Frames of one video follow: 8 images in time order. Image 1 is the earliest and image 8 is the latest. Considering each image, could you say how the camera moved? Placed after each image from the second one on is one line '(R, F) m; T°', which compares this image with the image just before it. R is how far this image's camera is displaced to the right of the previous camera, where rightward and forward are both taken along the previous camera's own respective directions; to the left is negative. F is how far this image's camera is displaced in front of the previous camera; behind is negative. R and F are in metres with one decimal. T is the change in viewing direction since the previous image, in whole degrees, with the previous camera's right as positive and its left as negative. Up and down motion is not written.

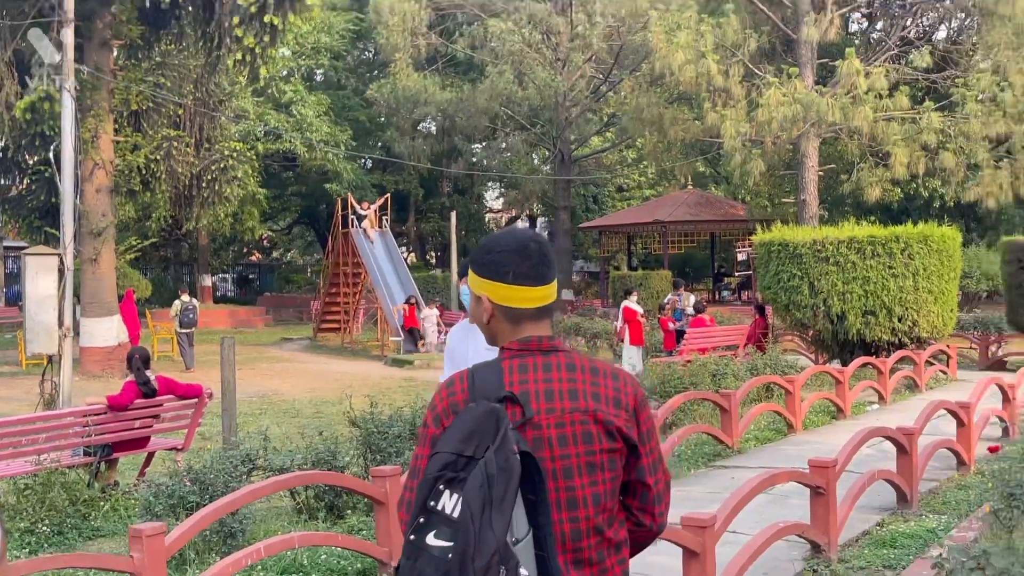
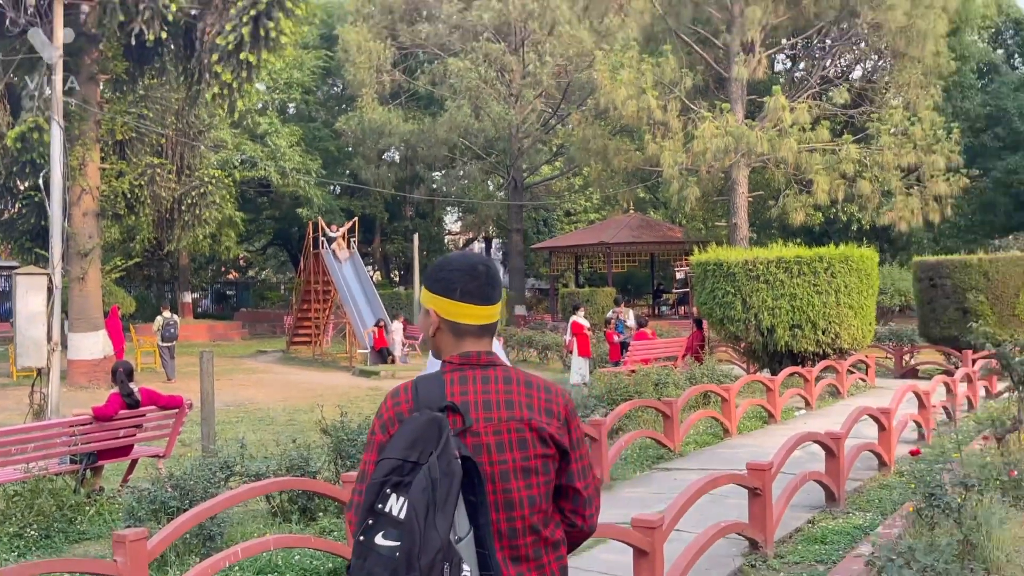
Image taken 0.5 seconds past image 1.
(+0.3, -0.6) m; +1°
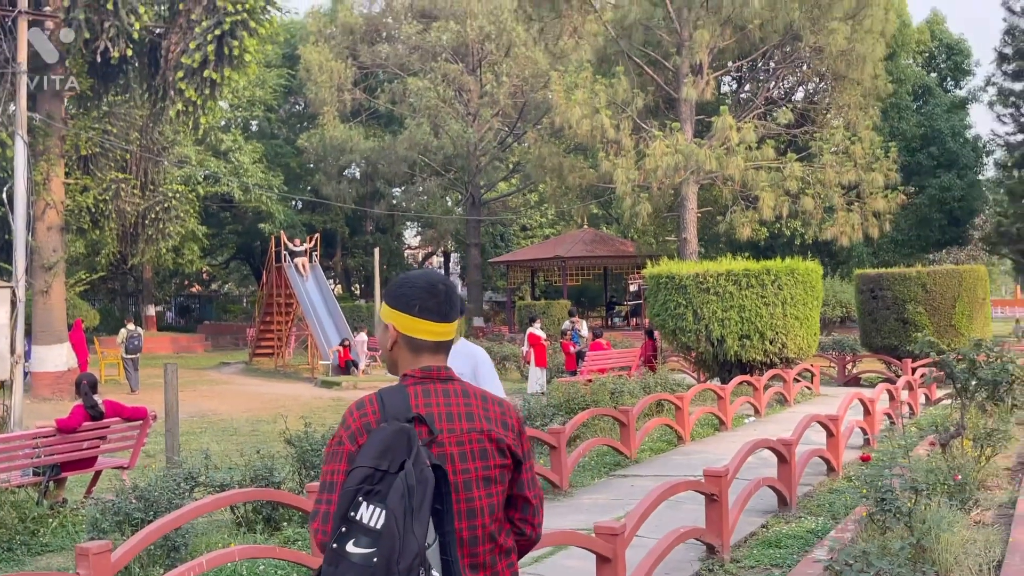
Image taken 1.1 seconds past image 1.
(+0.3, -0.2) m; +2°
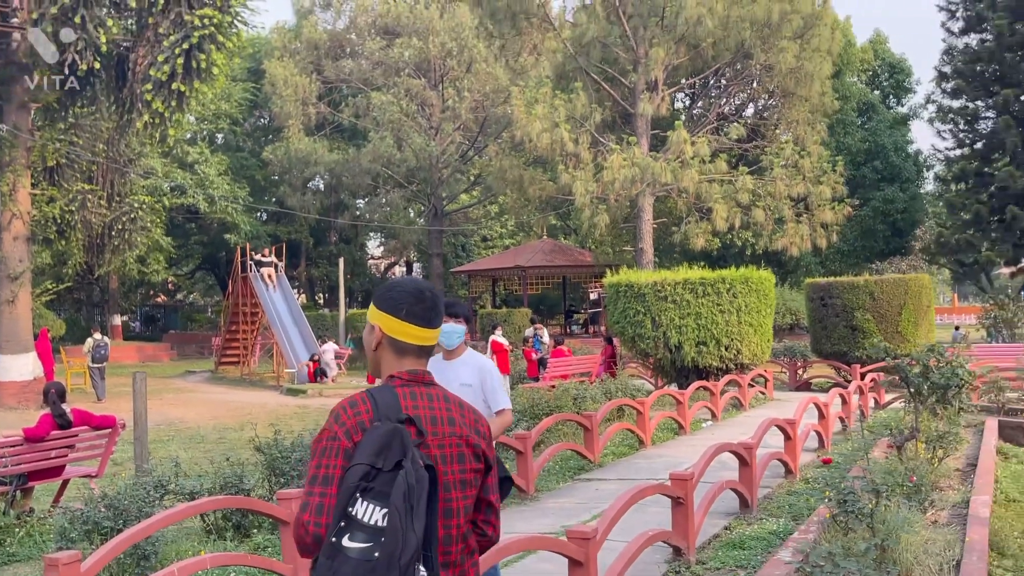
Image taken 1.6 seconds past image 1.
(+0.2, -0.2) m; +1°
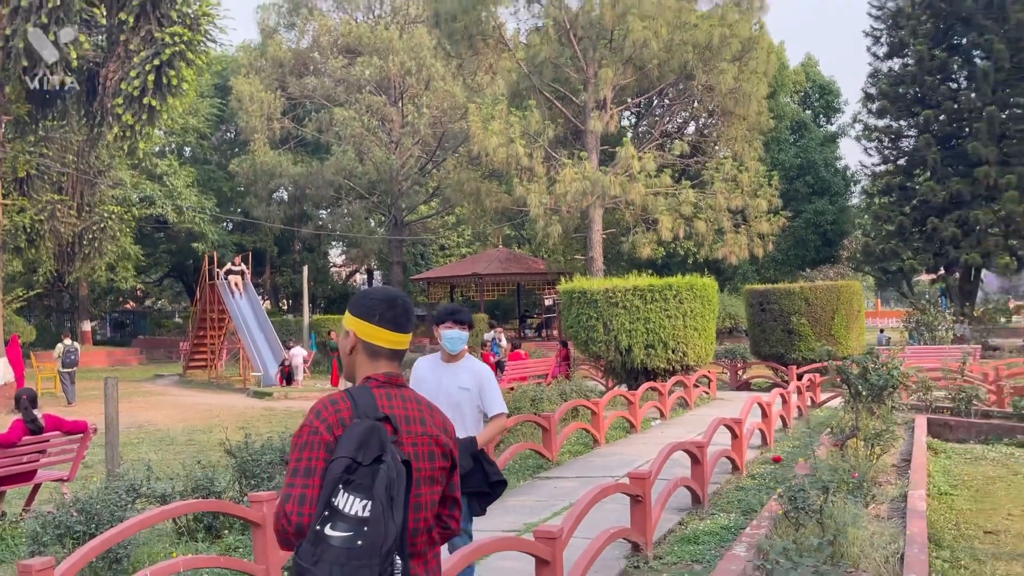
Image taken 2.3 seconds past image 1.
(+0.2, -0.5) m; +2°
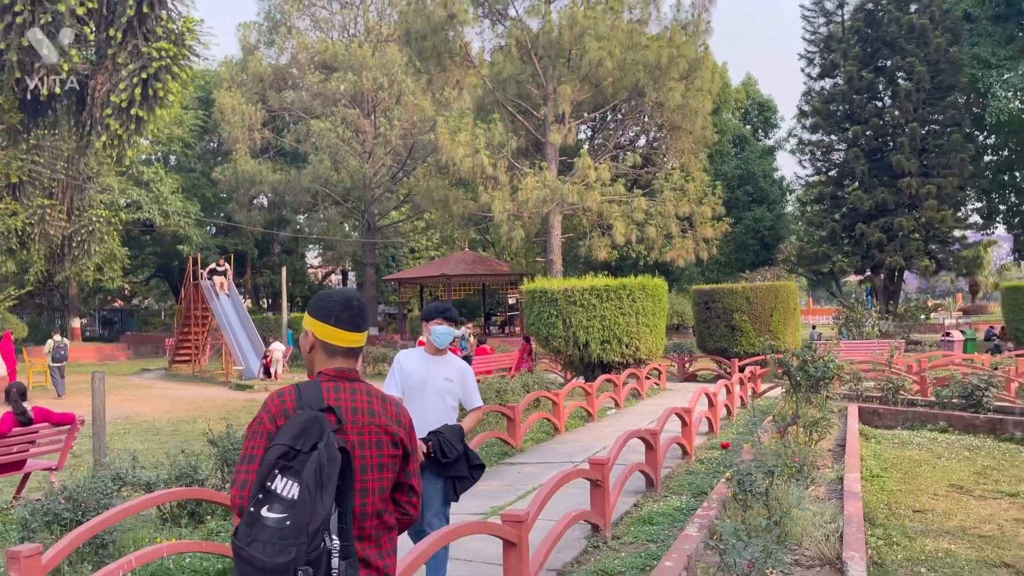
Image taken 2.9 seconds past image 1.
(+0.1, -0.7) m; +2°
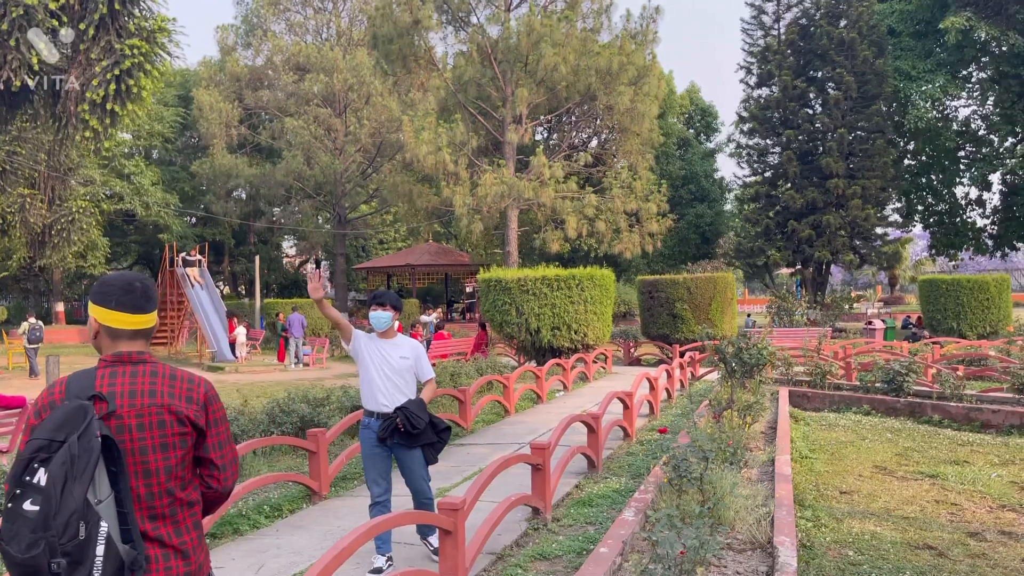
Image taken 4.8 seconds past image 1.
(+0.2, -0.8) m; +2°
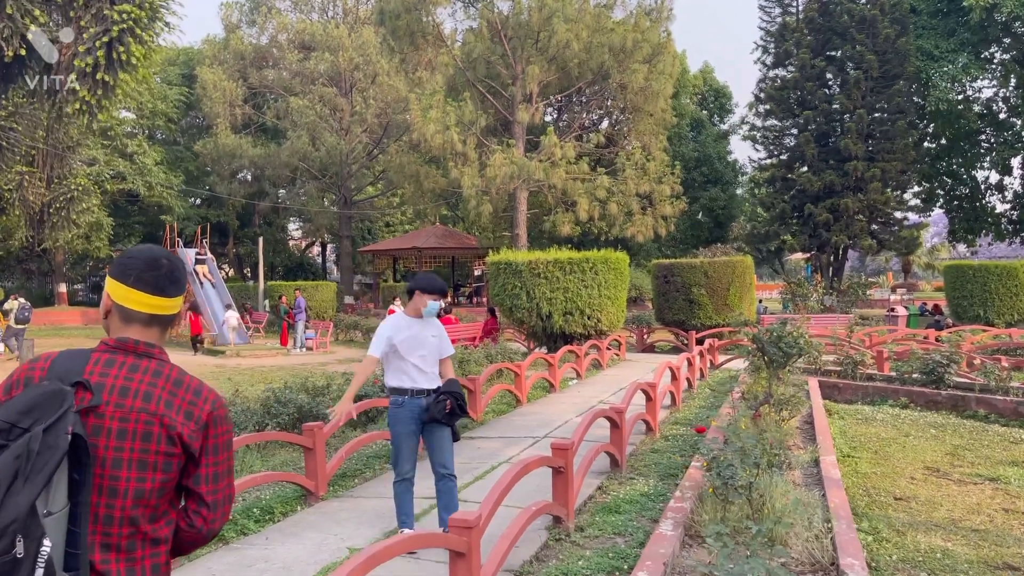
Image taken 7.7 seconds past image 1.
(0.0, +0.2) m; -1°
